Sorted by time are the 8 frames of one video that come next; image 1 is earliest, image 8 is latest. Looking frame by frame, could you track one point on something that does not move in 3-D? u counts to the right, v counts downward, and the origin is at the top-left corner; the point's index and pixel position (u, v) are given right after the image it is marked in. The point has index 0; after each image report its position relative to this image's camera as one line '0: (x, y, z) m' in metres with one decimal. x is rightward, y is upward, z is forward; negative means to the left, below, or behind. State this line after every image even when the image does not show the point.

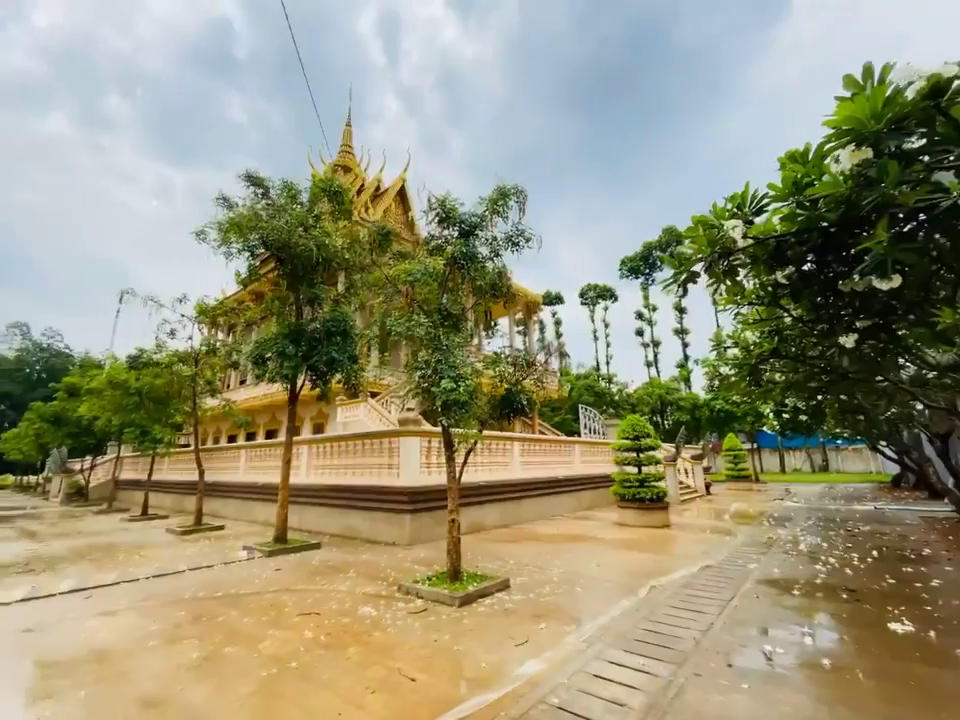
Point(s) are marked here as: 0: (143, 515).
0: (-10.5, -4.8, +13.4) m
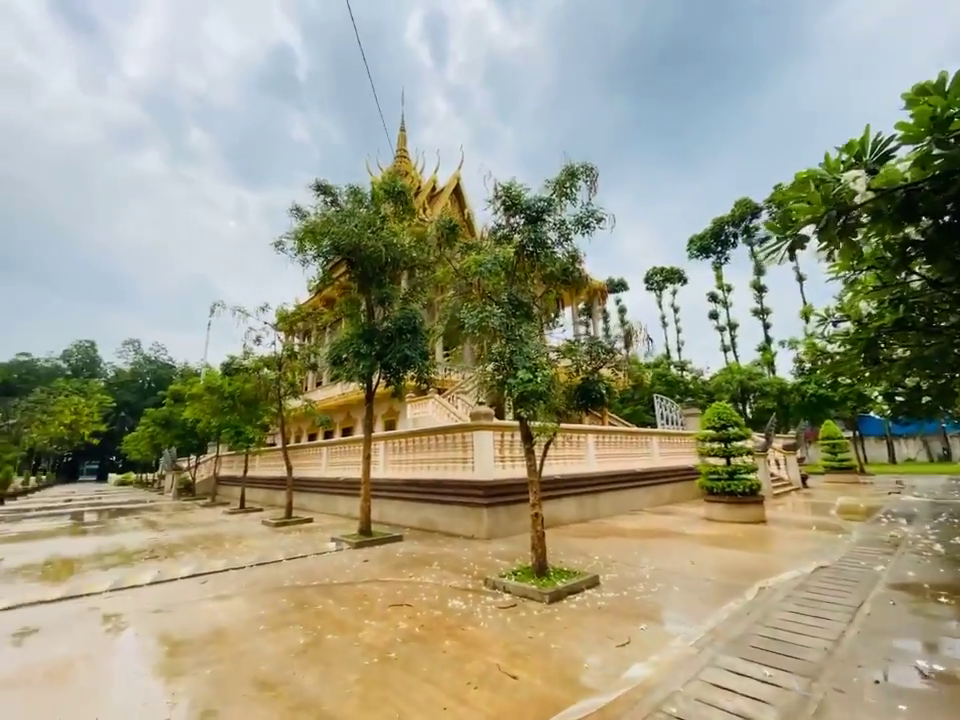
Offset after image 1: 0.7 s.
0: (-8.1, -5.0, +14.6) m
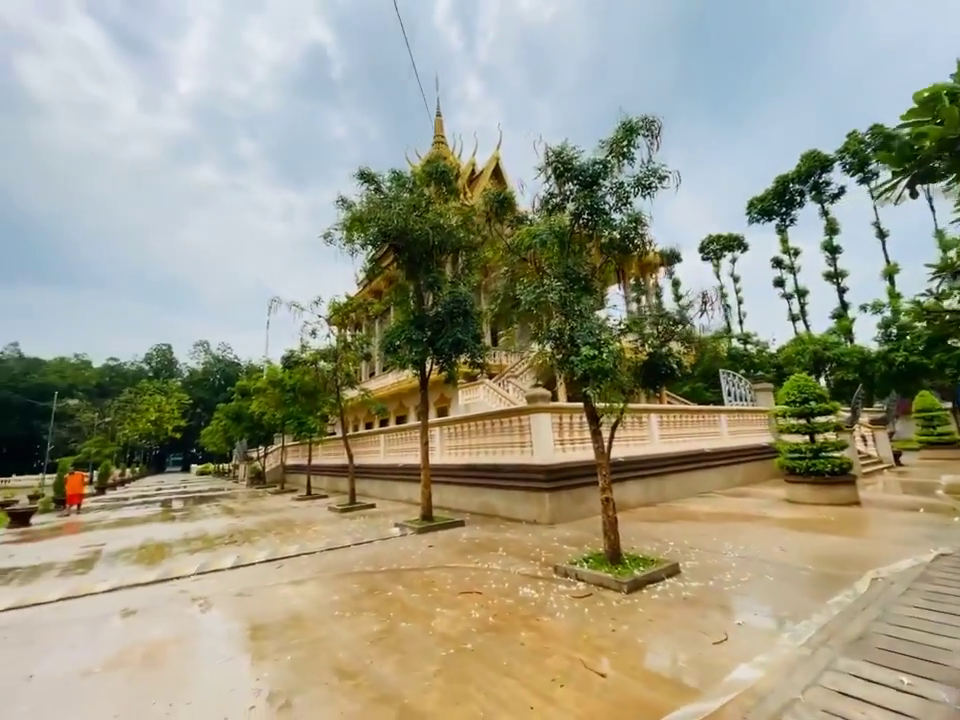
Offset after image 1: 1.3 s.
0: (-6.1, -4.8, +15.3) m
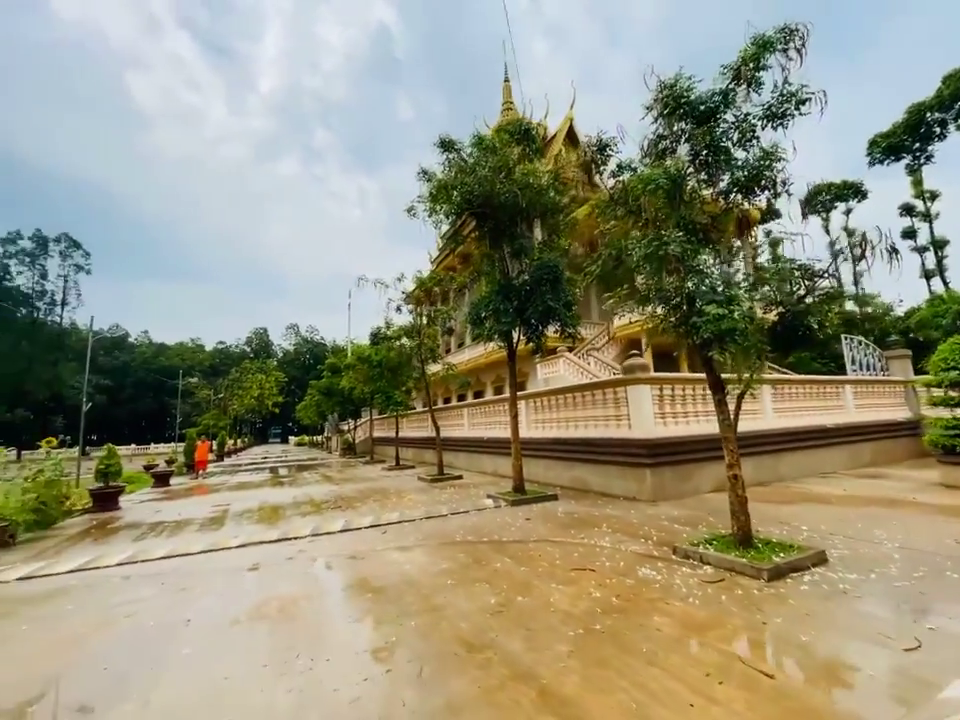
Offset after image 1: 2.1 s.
0: (-3.1, -3.9, +16.0) m
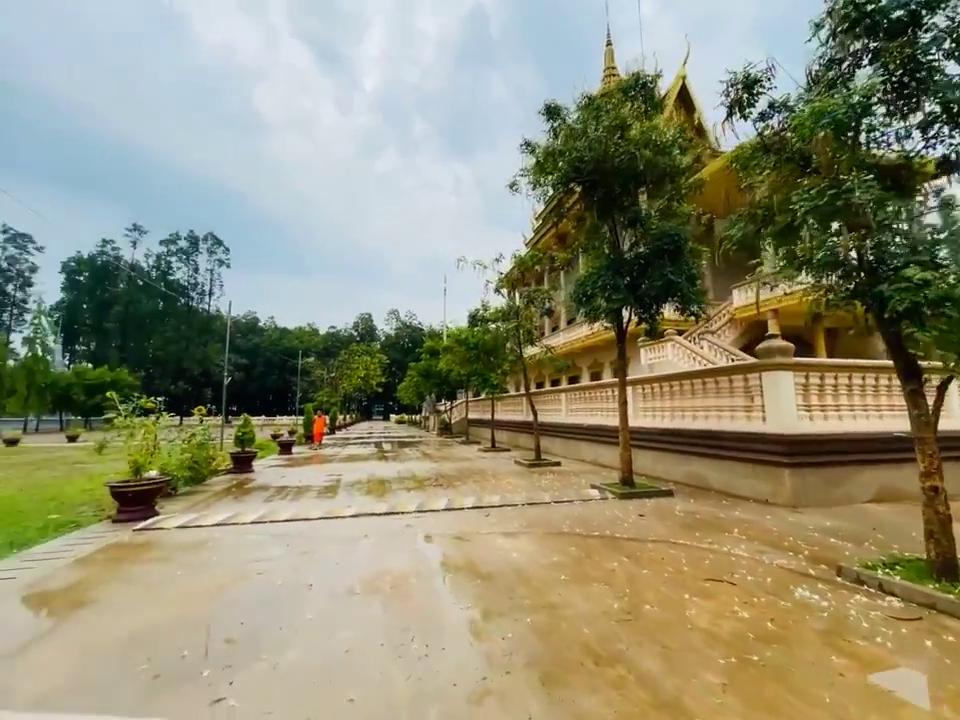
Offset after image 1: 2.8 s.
0: (+0.5, -3.3, +16.1) m
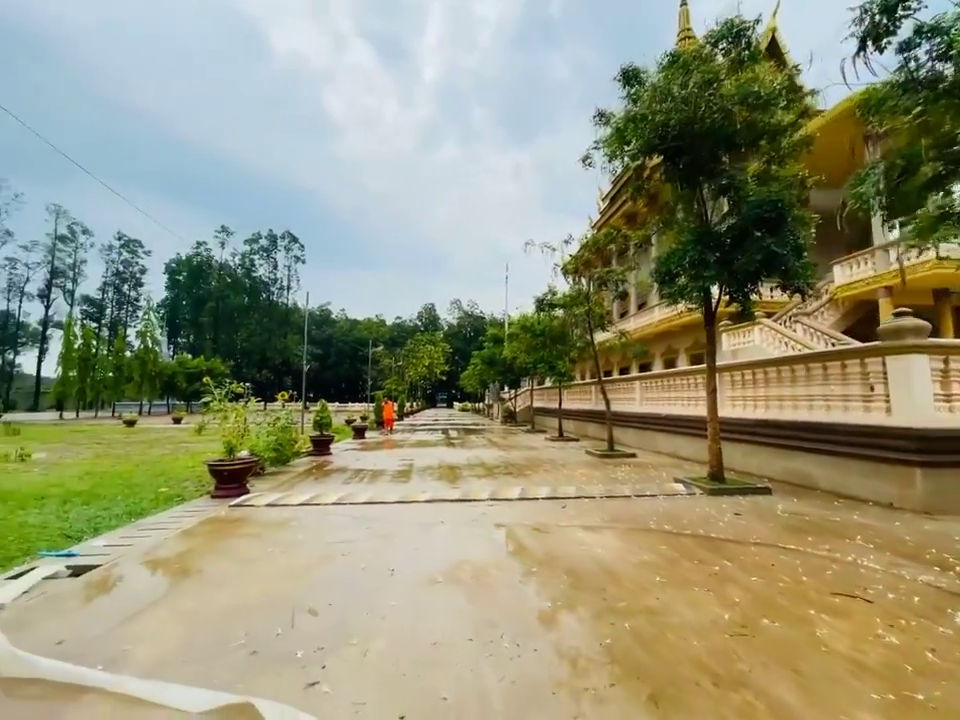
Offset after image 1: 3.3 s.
0: (+3.0, -2.8, +15.7) m
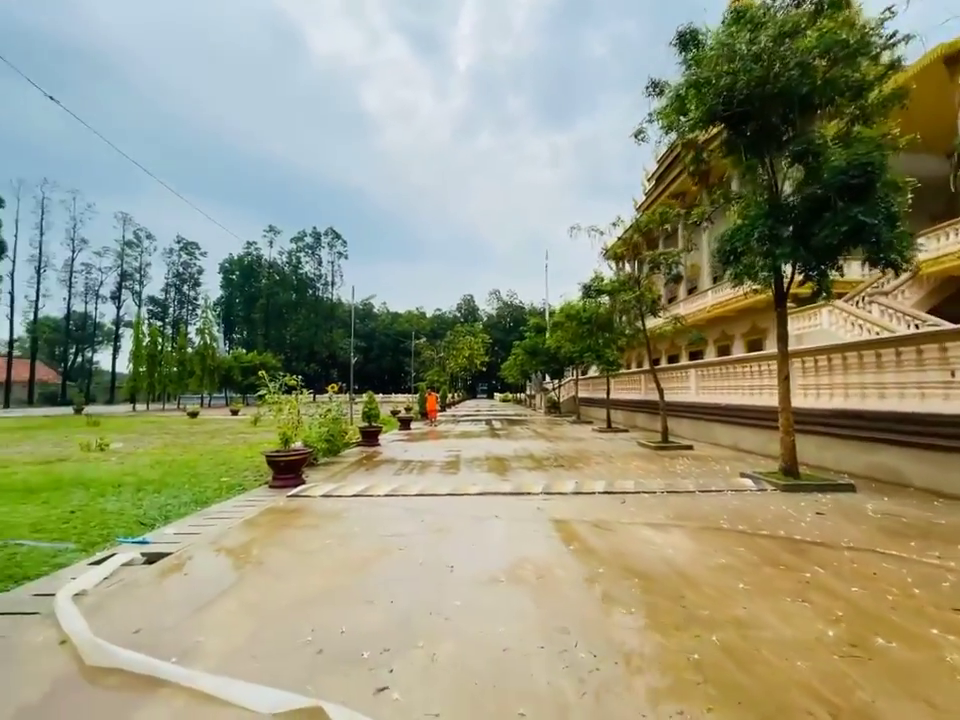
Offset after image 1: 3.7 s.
0: (+4.6, -2.4, +15.2) m
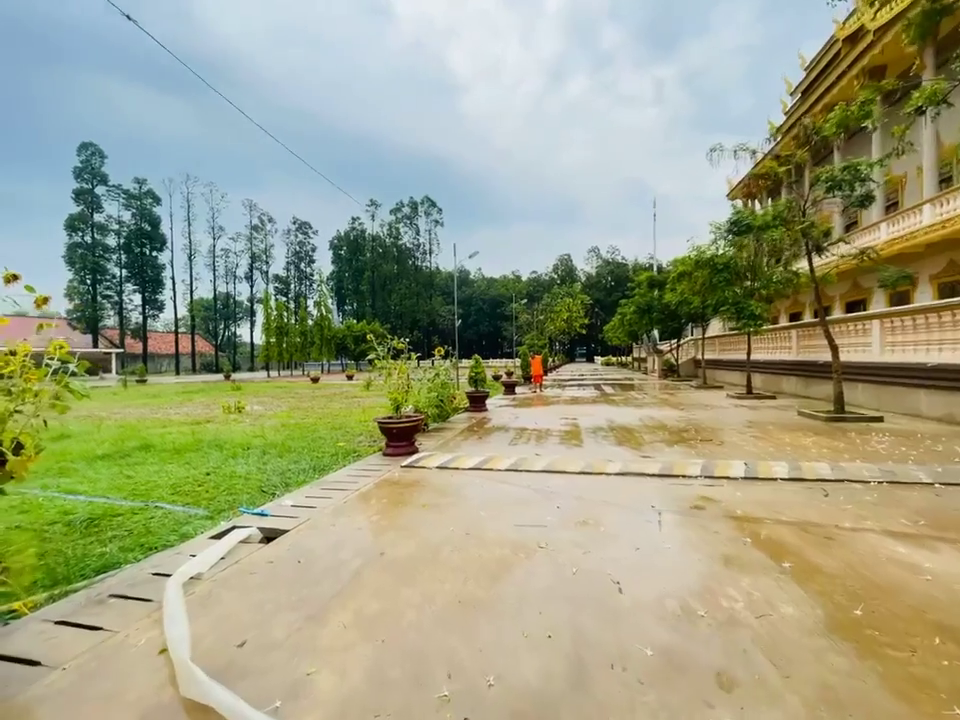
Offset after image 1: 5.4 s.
0: (+8.1, -1.0, +12.9) m
